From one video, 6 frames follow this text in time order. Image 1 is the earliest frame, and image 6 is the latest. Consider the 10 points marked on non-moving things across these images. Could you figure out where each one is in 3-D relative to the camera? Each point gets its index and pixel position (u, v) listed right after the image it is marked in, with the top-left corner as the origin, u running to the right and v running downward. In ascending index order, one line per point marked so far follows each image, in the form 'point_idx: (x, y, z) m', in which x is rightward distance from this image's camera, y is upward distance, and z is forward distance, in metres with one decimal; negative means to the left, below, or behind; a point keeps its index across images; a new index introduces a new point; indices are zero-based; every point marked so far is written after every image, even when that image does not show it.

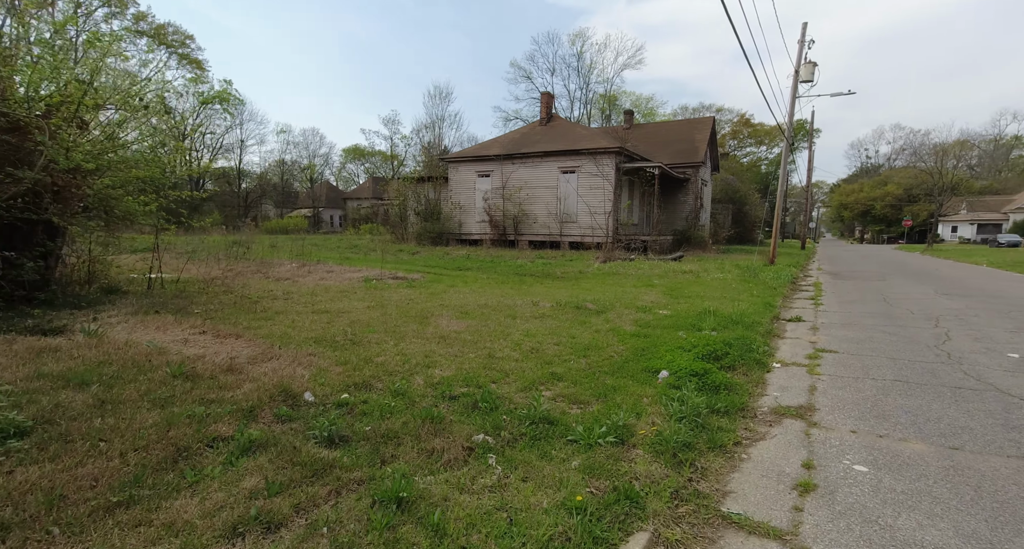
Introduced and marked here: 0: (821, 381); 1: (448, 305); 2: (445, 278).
0: (+2.8, -1.0, +5.0) m
1: (-1.0, -0.5, +8.4) m
2: (-1.5, -0.1, +12.7) m
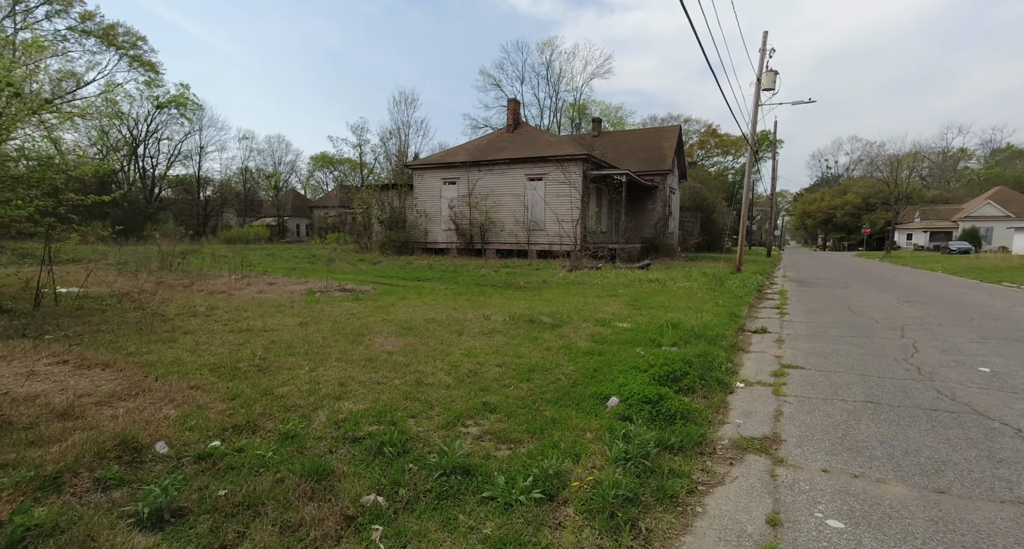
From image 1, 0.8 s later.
0: (+2.3, -1.1, +4.5) m
1: (-1.7, -0.6, +7.7) m
2: (-2.5, -0.3, +12.0) m
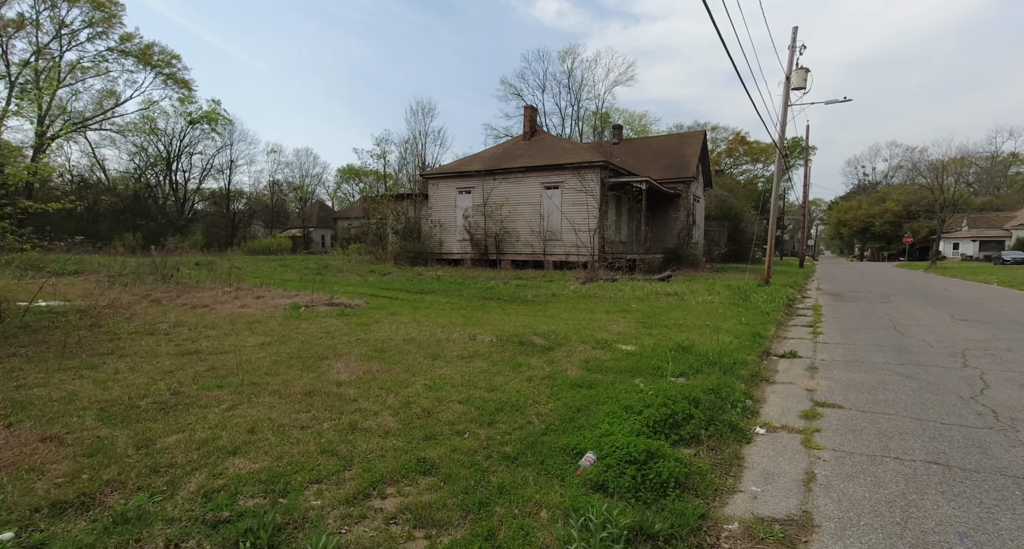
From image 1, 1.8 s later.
0: (+2.0, -1.2, +3.5) m
1: (-1.9, -0.8, +6.9) m
2: (-2.4, -0.6, +11.2) m
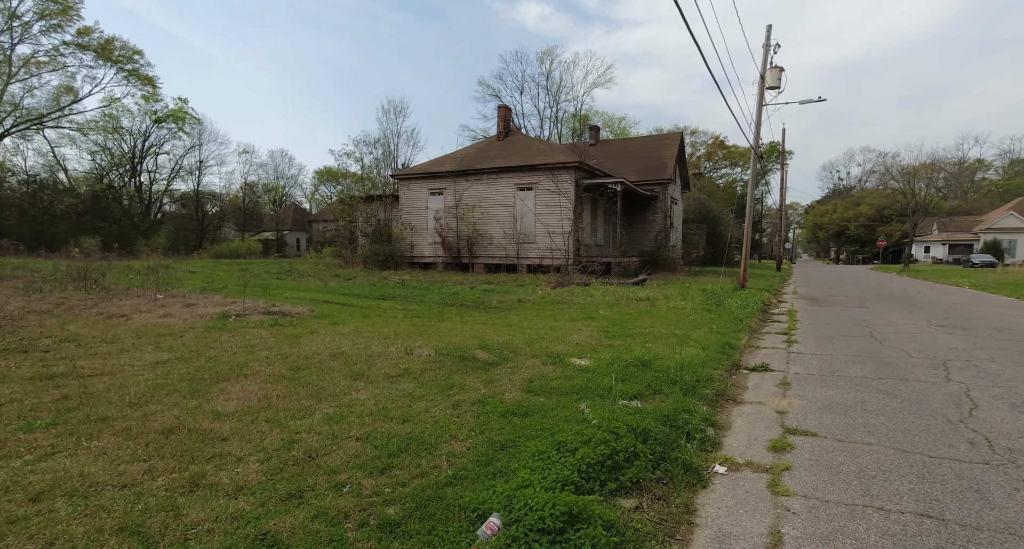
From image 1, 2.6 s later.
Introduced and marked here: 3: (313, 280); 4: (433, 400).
0: (+1.4, -1.3, +2.8) m
1: (-2.5, -0.9, +6.1) m
2: (-3.2, -0.7, +10.4) m
3: (-6.9, -0.2, +18.6) m
4: (-0.6, -1.0, +4.5) m
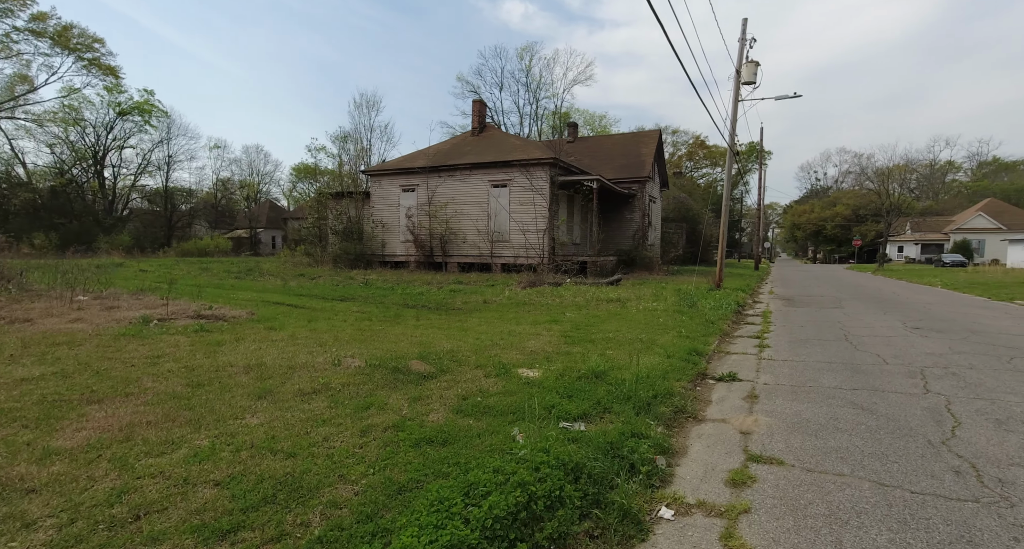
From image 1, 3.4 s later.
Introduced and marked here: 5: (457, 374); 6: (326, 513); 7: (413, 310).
0: (+0.9, -1.3, +2.2) m
1: (-3.1, -0.9, +5.4) m
2: (-4.0, -0.7, +9.6) m
3: (-7.9, -0.2, +17.8) m
4: (-1.2, -1.1, +3.8) m
5: (-0.6, -1.0, +5.4) m
6: (-0.9, -1.1, +2.6) m
7: (-2.2, -0.7, +11.8) m
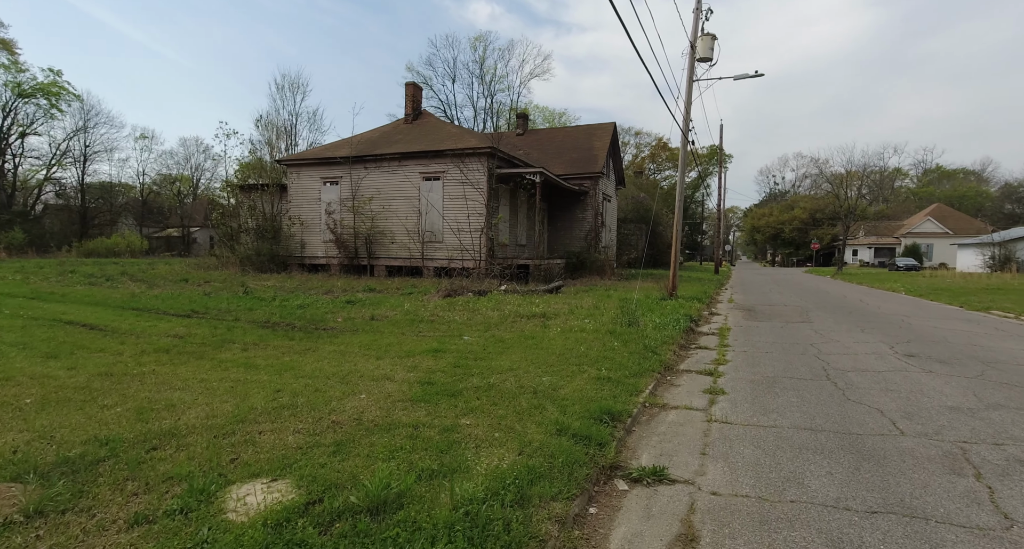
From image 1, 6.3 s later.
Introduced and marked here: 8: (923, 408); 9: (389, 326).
0: (-0.4, -1.4, -0.6) m
1: (-4.7, -1.0, +2.3) m
2: (-5.7, -0.8, +6.5) m
3: (-10.2, -0.3, +14.4) m
4: (-2.6, -1.2, +0.9) m
5: (-2.1, -1.1, +2.5) m
6: (-2.2, -1.3, -0.3) m
7: (-4.1, -0.9, +8.8) m
8: (+4.0, -1.3, +5.2) m
9: (-2.2, -0.9, +9.5) m
